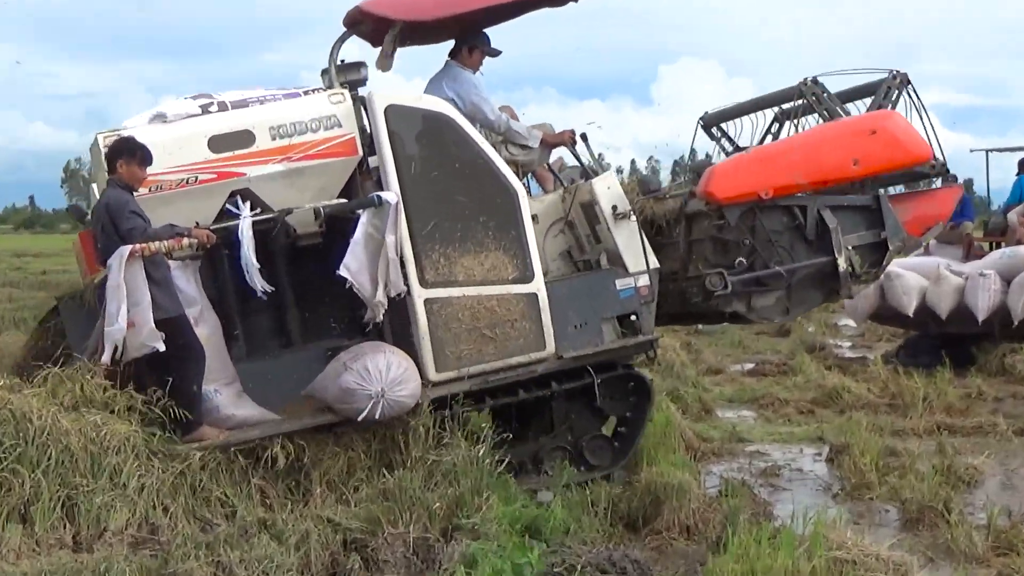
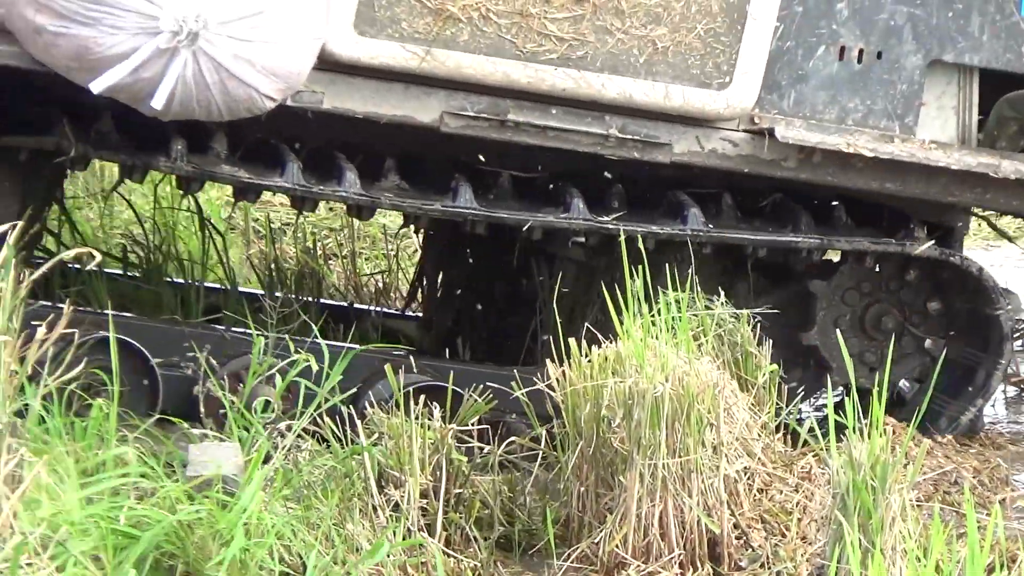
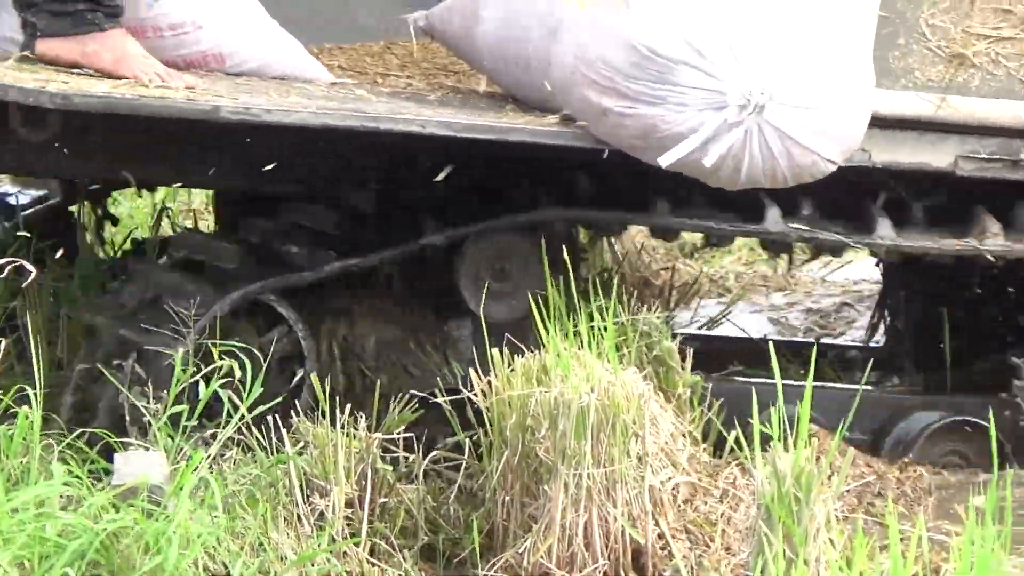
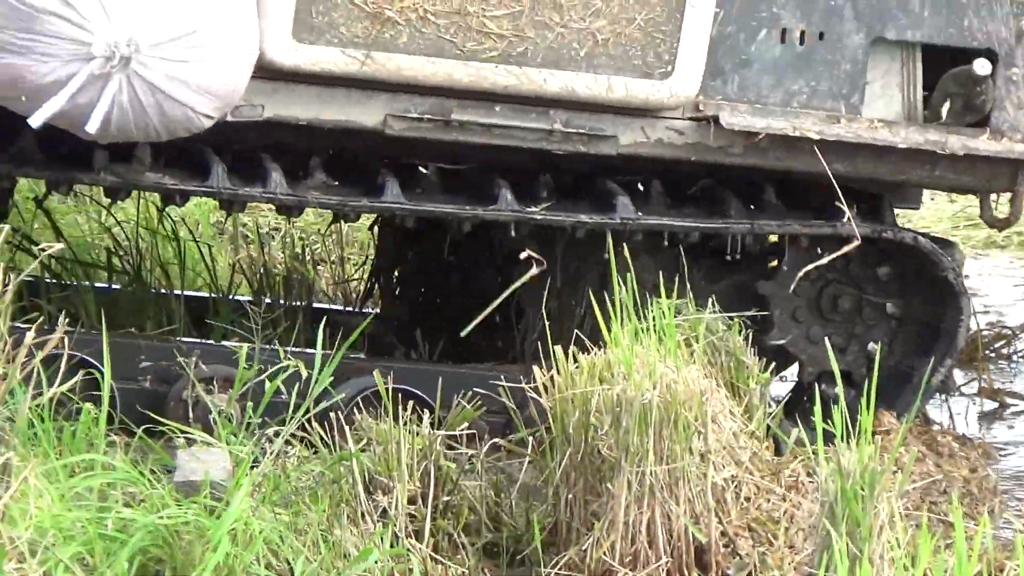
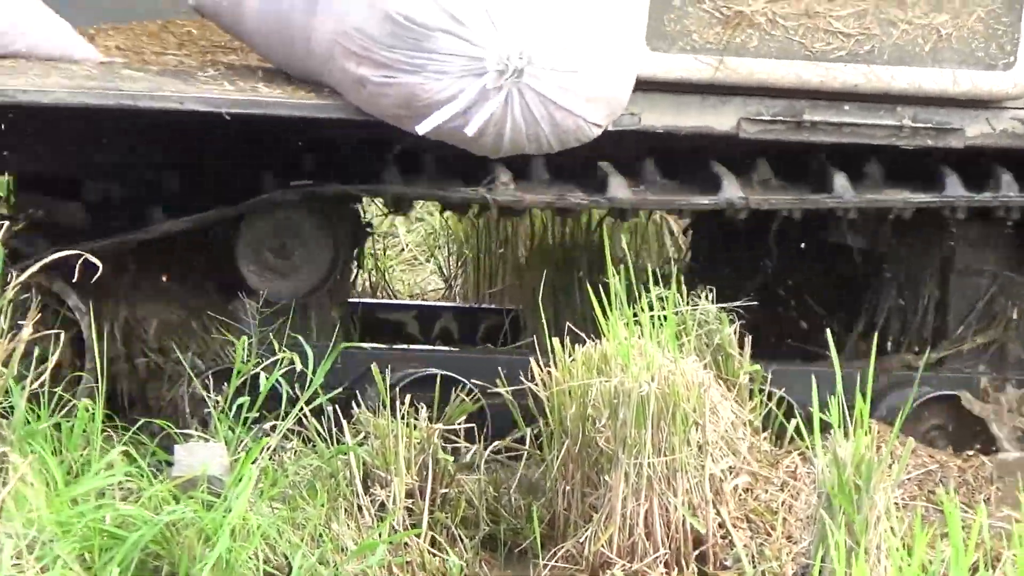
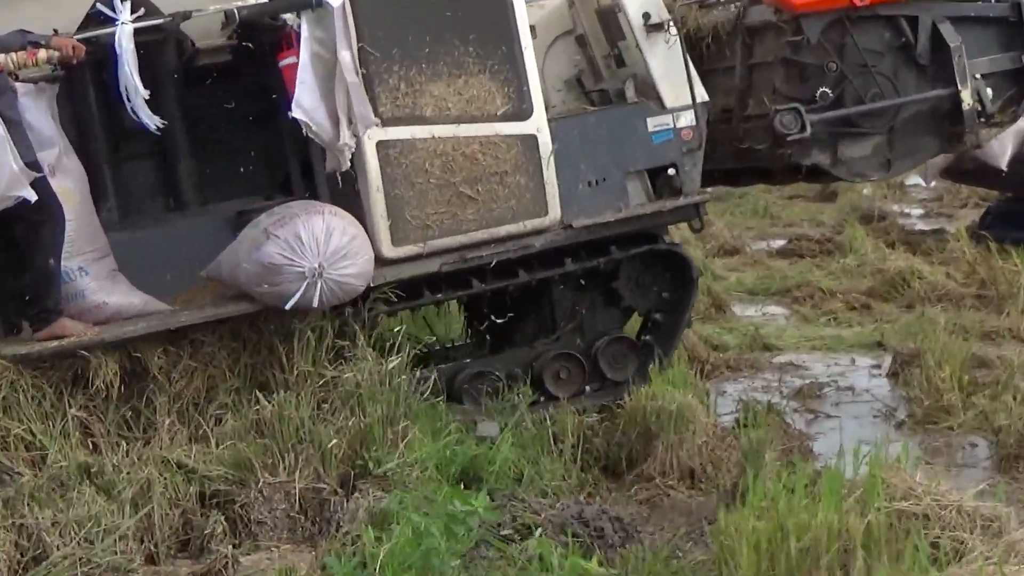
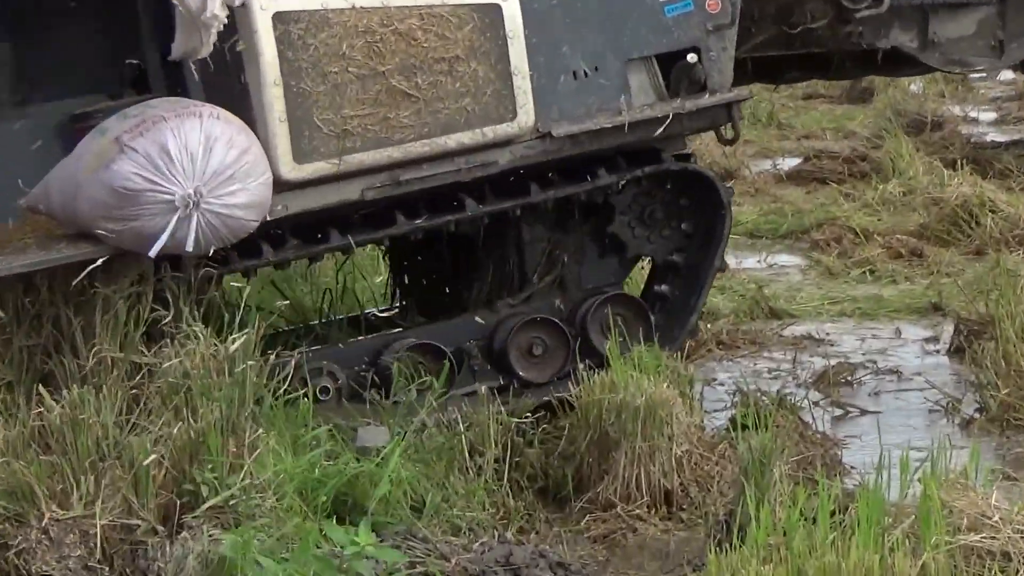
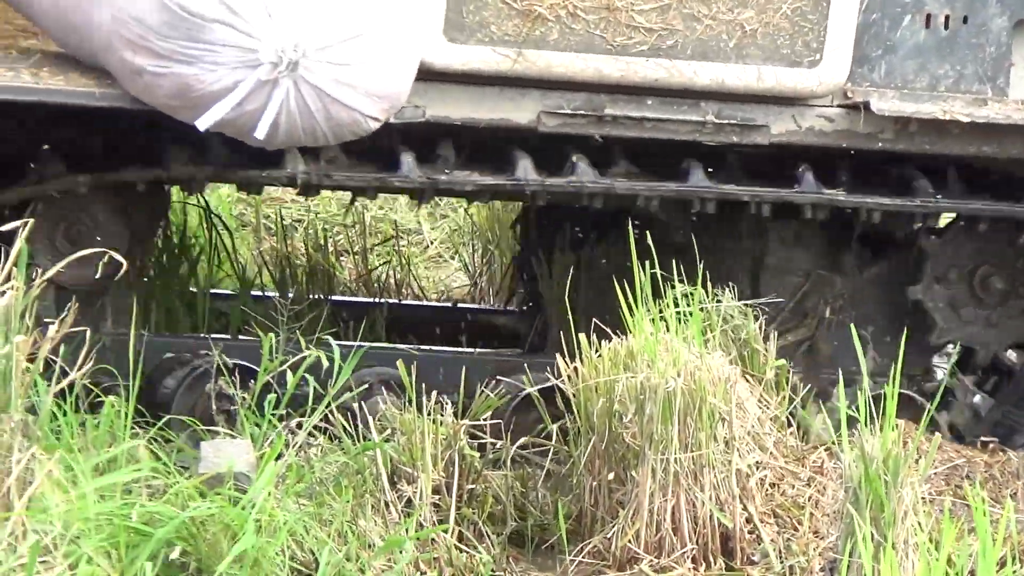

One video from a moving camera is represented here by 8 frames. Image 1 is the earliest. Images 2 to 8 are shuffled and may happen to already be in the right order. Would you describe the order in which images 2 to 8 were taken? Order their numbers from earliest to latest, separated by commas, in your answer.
6, 7, 4, 2, 8, 5, 3
